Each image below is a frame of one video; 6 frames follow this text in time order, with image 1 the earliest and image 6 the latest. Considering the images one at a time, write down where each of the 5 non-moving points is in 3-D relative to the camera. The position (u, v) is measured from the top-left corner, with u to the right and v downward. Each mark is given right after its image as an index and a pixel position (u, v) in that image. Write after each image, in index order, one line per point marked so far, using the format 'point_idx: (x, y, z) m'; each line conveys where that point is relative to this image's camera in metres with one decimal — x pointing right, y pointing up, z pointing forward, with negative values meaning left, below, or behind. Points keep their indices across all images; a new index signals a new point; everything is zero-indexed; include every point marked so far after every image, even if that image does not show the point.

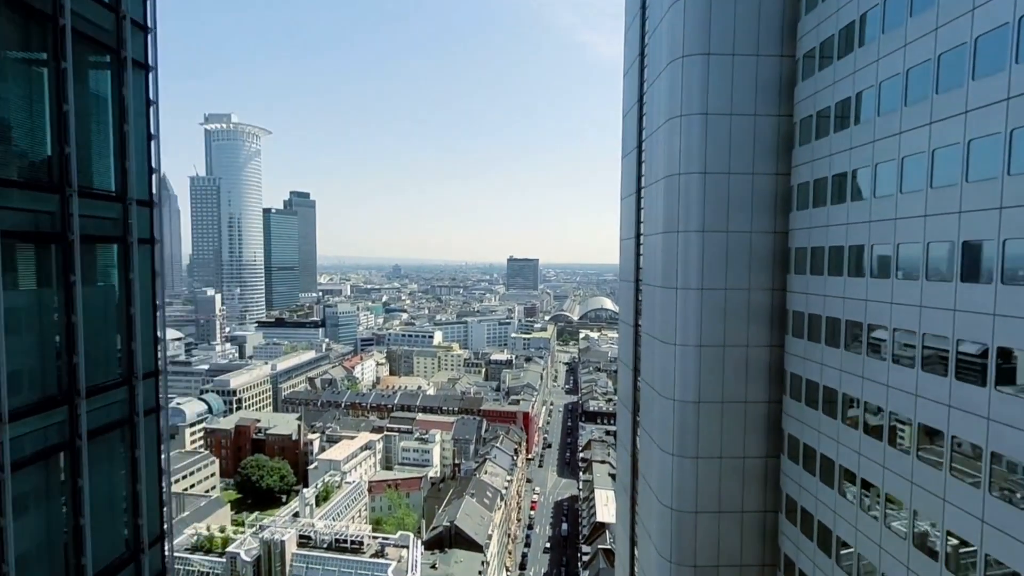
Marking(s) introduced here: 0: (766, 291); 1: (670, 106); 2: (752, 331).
0: (+2.6, 0.0, +5.4) m
1: (+1.7, +1.9, +5.5) m
2: (+2.5, -0.4, +5.4) m
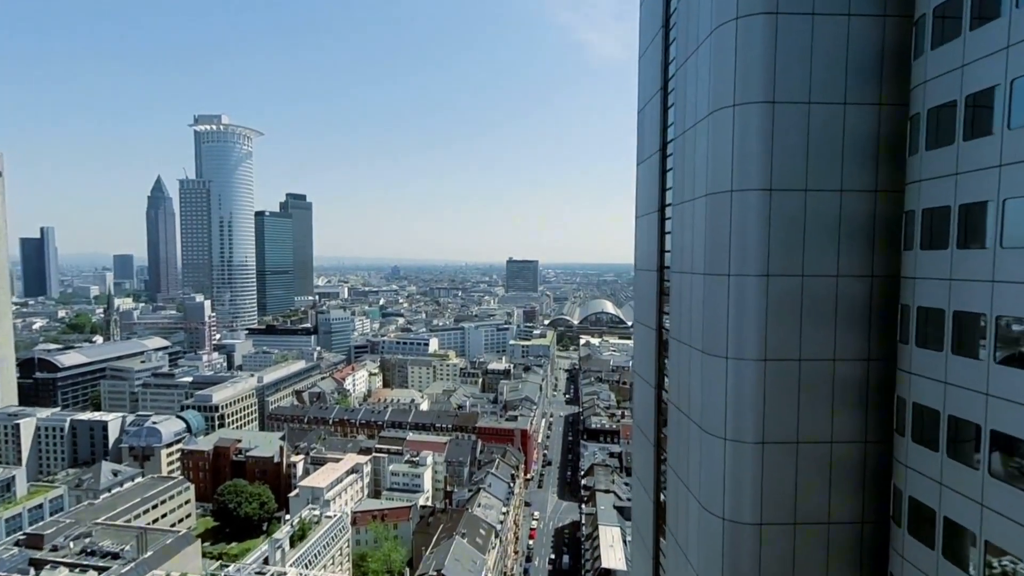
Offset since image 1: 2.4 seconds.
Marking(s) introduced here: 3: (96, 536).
0: (+2.4, -0.5, +3.7) m
1: (+1.5, +1.4, +3.8) m
2: (+2.3, -0.9, +3.7) m
3: (-14.1, -8.4, +17.5) m
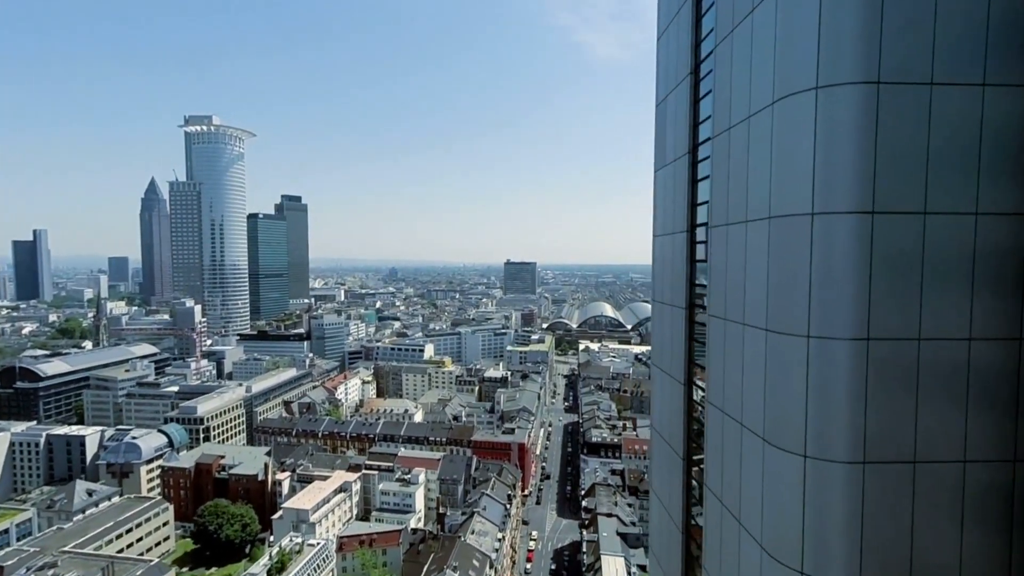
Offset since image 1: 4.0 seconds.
0: (+2.3, -0.8, +2.5) m
1: (+1.4, +1.1, +2.7) m
2: (+2.2, -1.2, +2.5) m
3: (-14.2, -8.8, +16.3) m
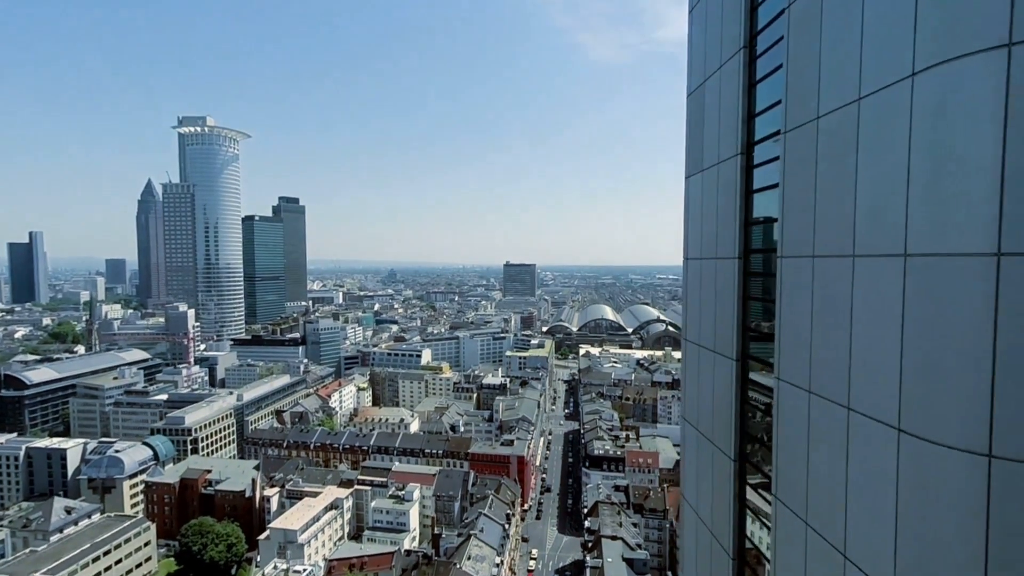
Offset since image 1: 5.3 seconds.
0: (+2.3, -1.1, +1.5) m
1: (+1.4, +0.8, +1.7) m
2: (+2.2, -1.5, +1.5) m
3: (-14.2, -9.1, +15.3) m
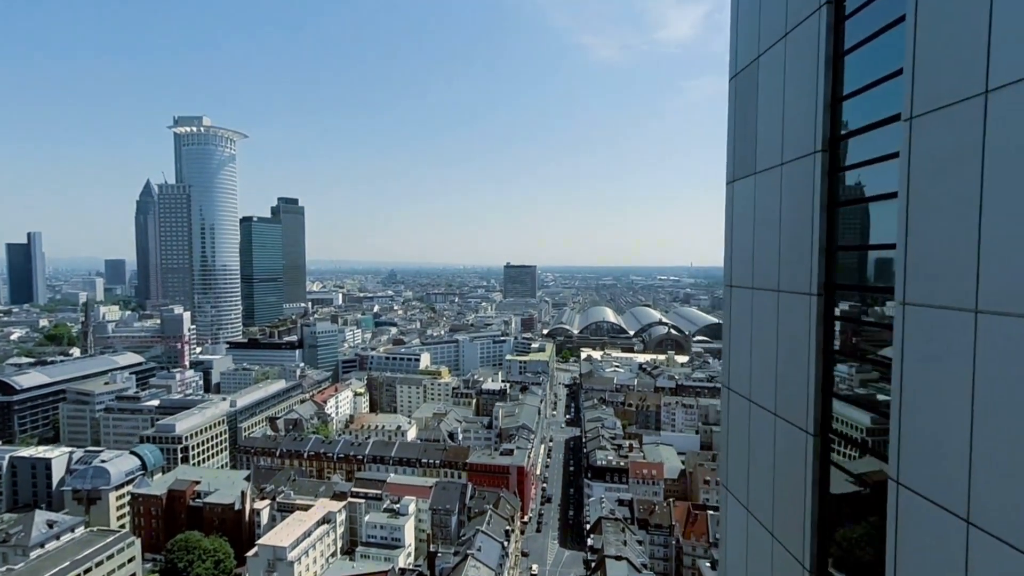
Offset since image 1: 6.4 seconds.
0: (+2.3, -1.3, +0.7) m
1: (+1.4, +0.6, +0.9) m
2: (+2.2, -1.7, +0.7) m
3: (-14.2, -9.3, +14.5) m
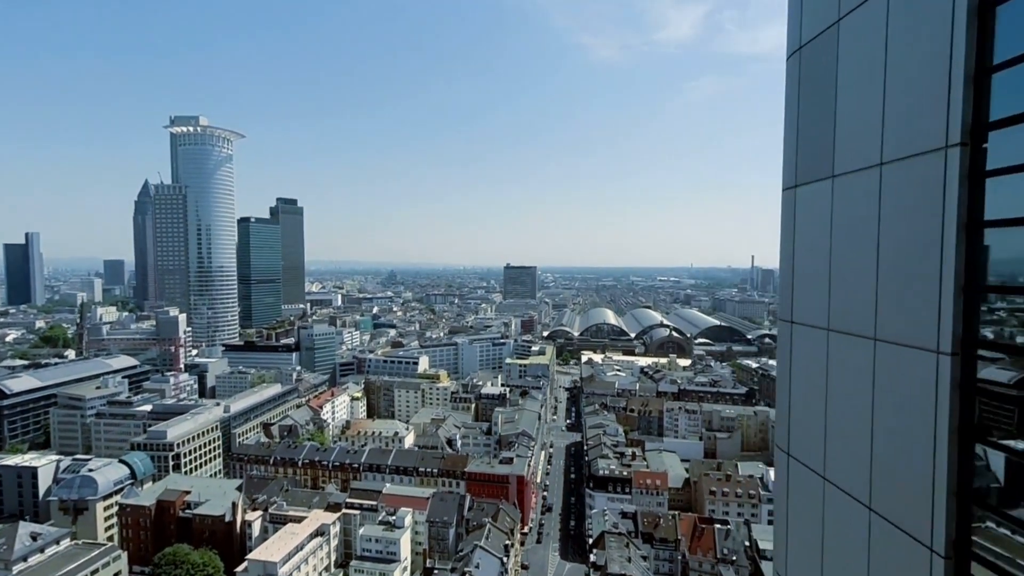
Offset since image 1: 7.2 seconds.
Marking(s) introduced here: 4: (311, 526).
0: (+2.3, -1.5, 0.0) m
1: (+1.3, +0.5, +0.2) m
2: (+2.2, -1.9, 0.0) m
3: (-14.3, -9.4, +13.8) m
4: (-7.4, -8.7, +18.8) m
